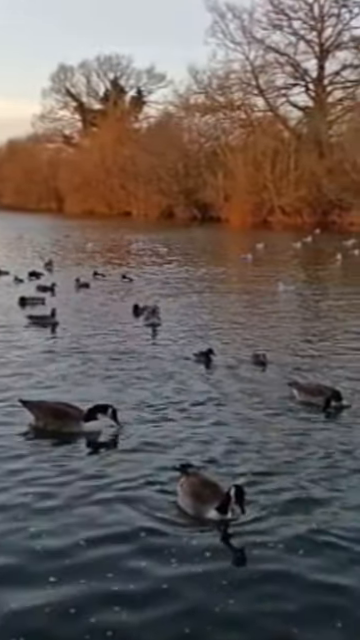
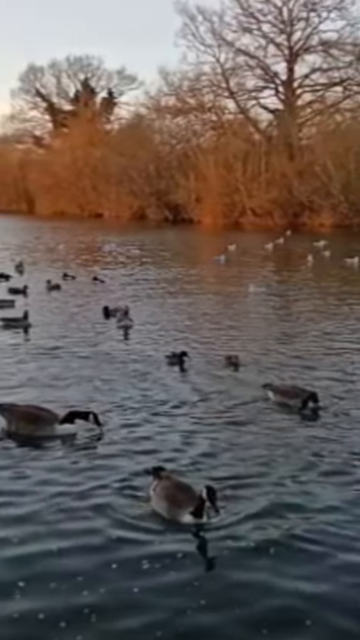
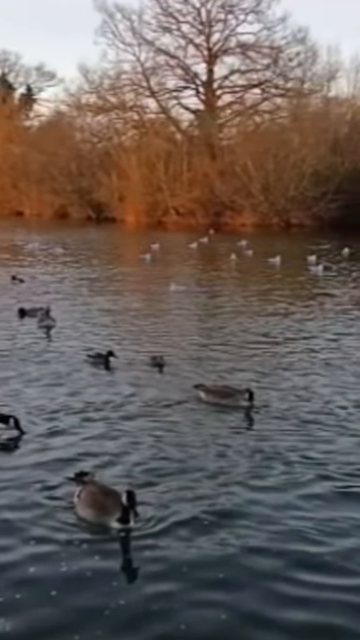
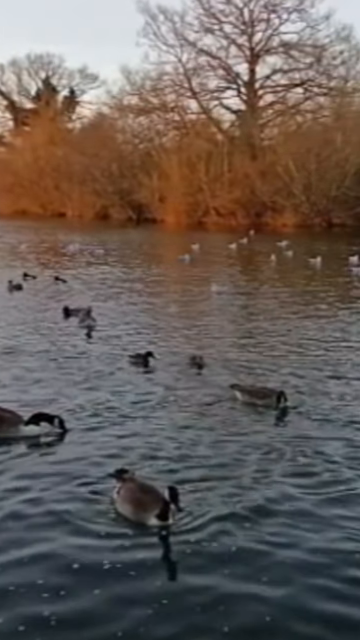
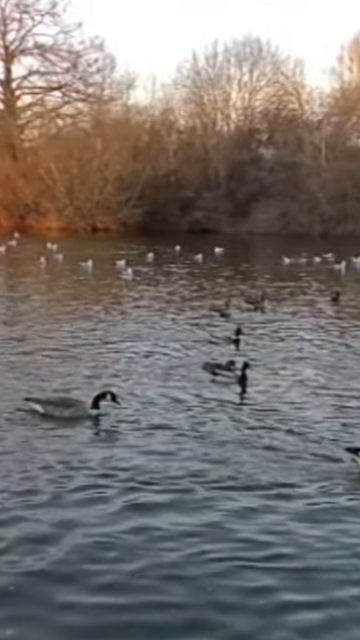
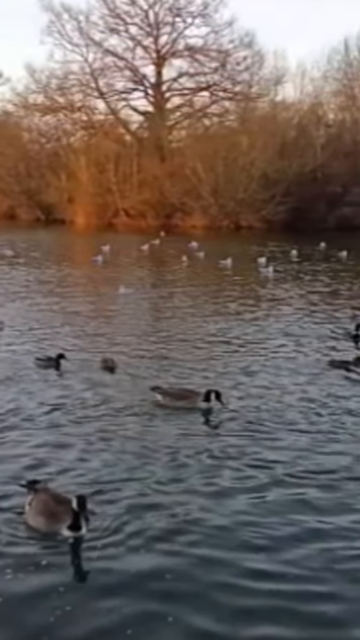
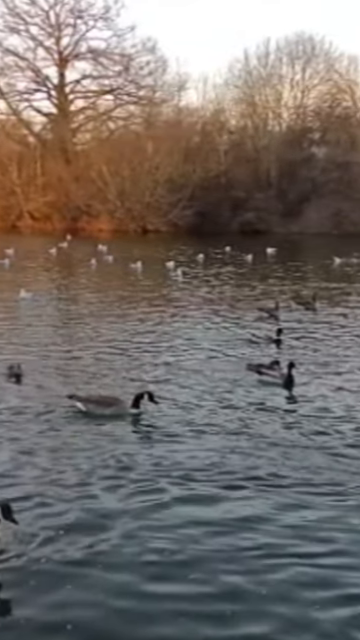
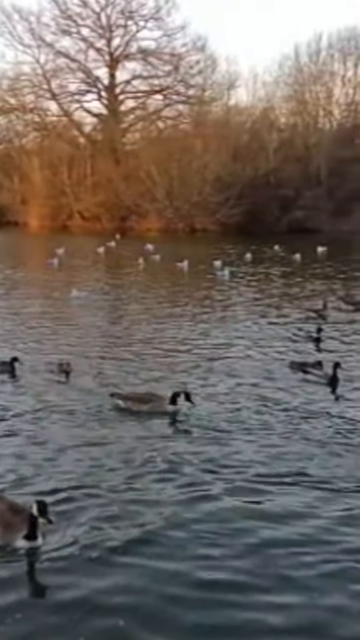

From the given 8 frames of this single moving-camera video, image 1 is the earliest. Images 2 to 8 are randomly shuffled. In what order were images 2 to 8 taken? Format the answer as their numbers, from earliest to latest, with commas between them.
2, 4, 3, 6, 8, 7, 5
